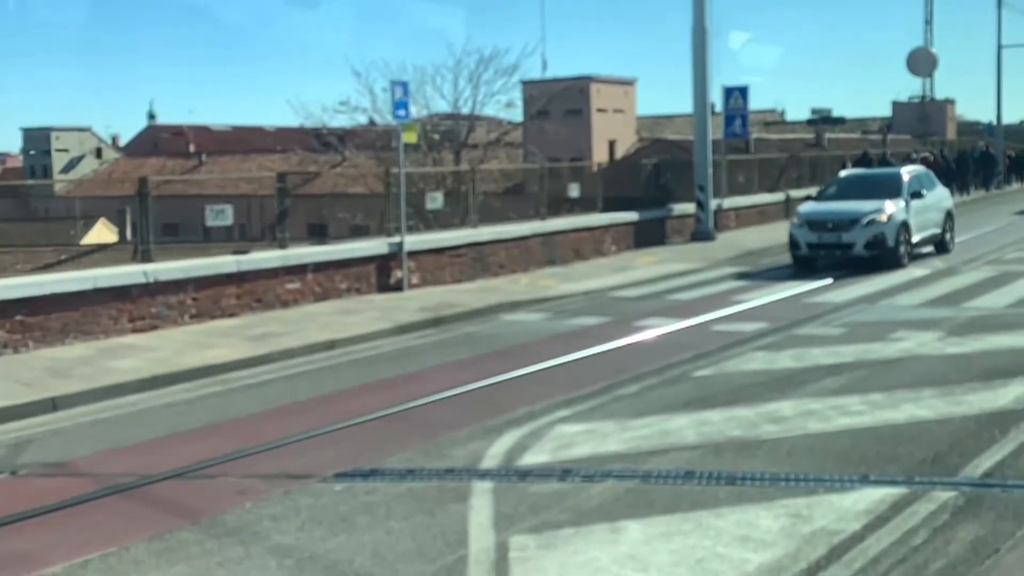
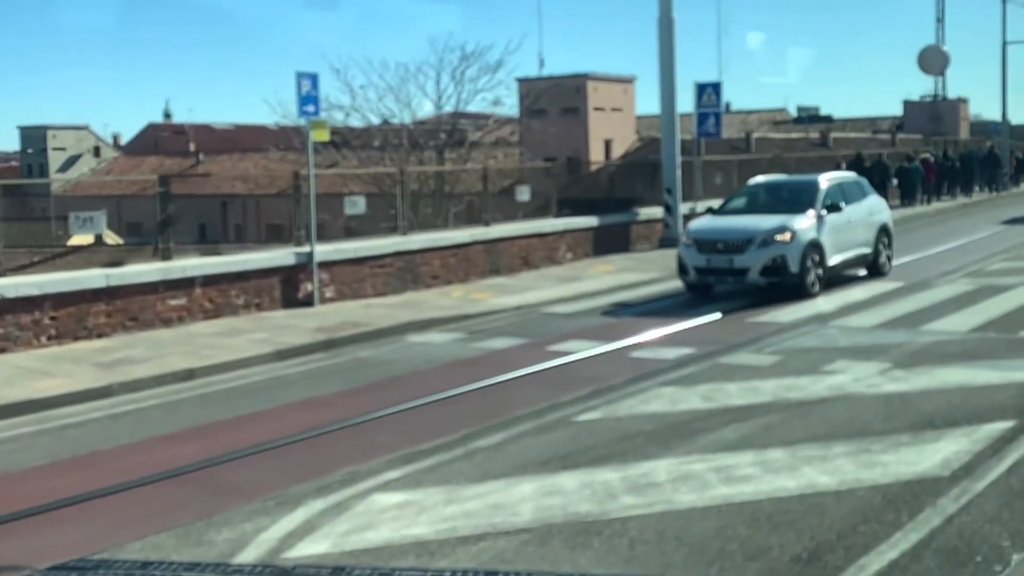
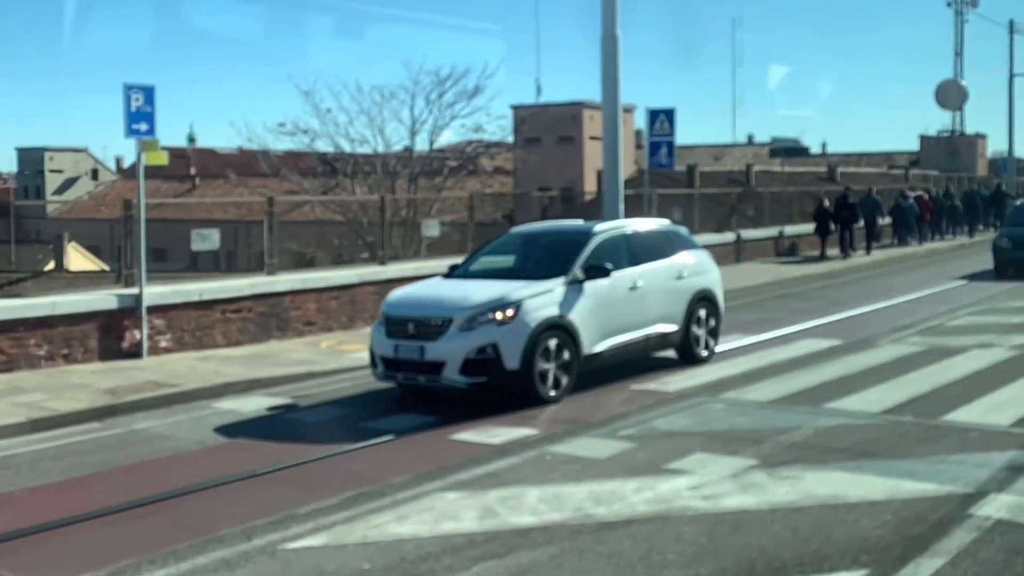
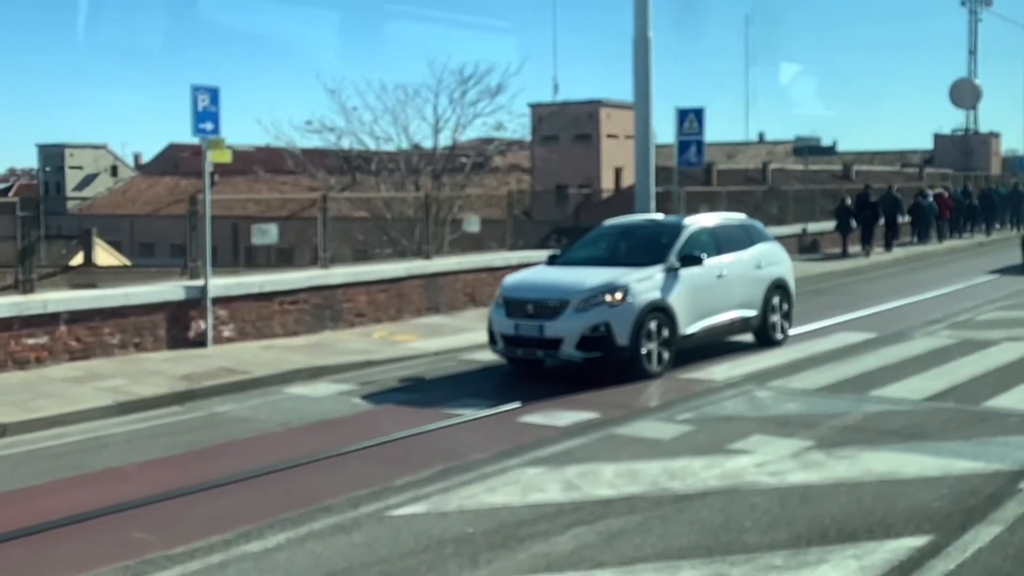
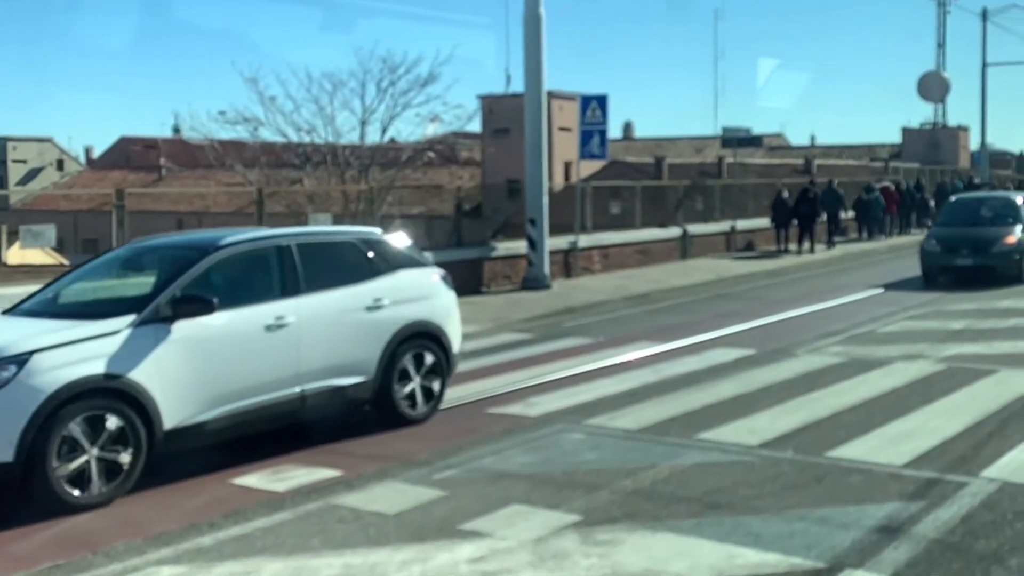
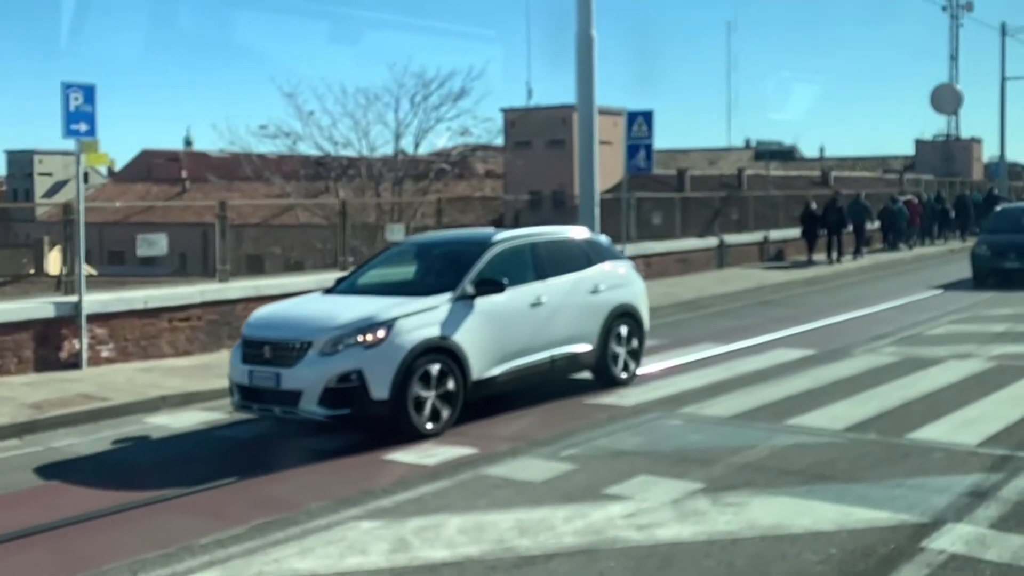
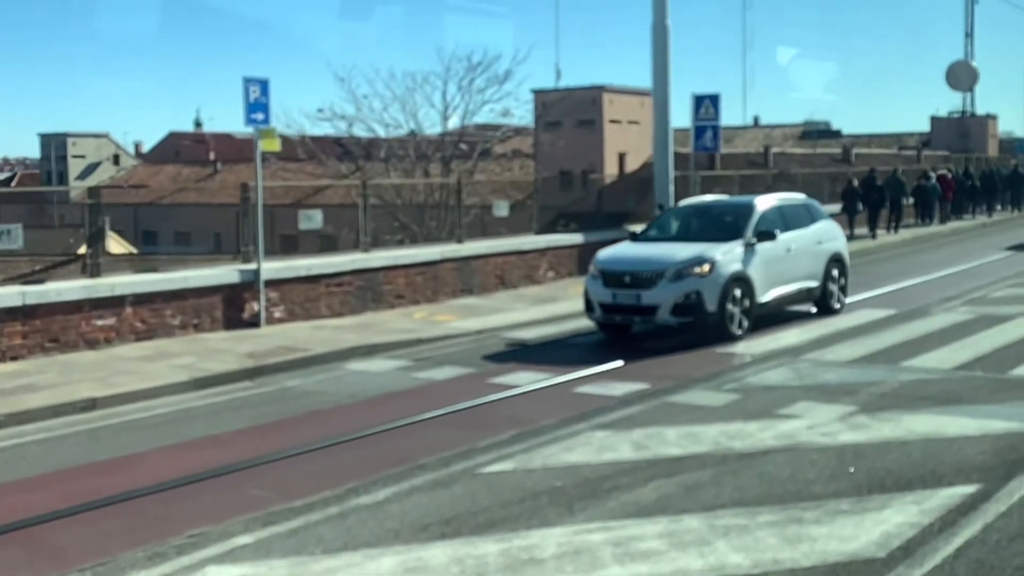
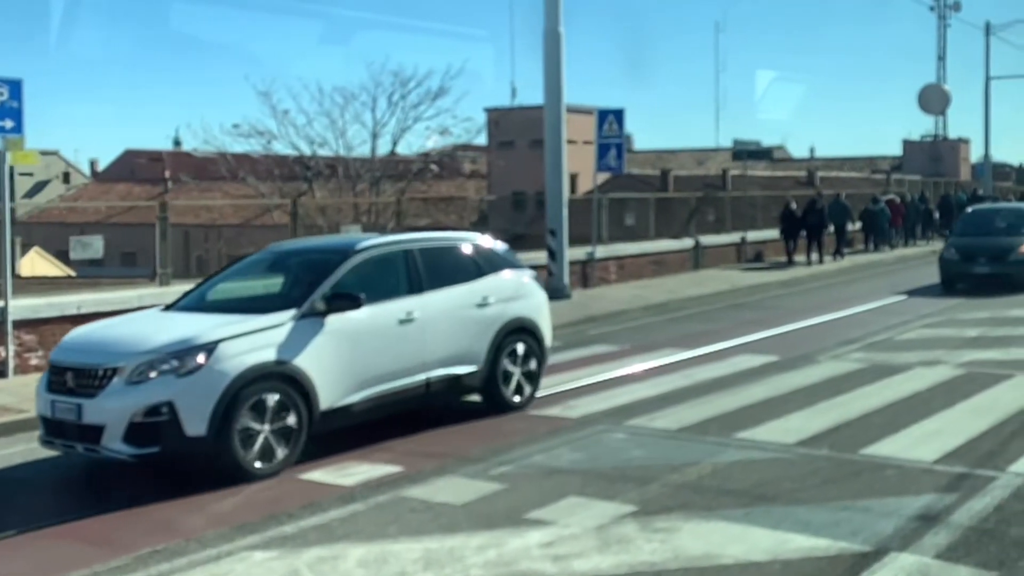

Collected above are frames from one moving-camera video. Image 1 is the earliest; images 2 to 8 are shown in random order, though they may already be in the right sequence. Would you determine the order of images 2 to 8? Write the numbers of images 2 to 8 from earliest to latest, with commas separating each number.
2, 7, 4, 3, 6, 8, 5
